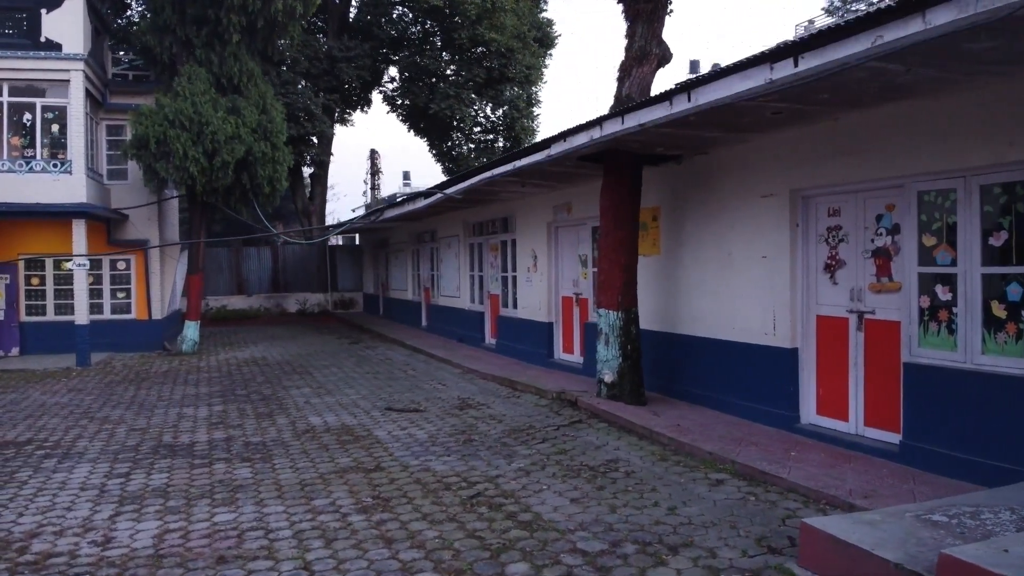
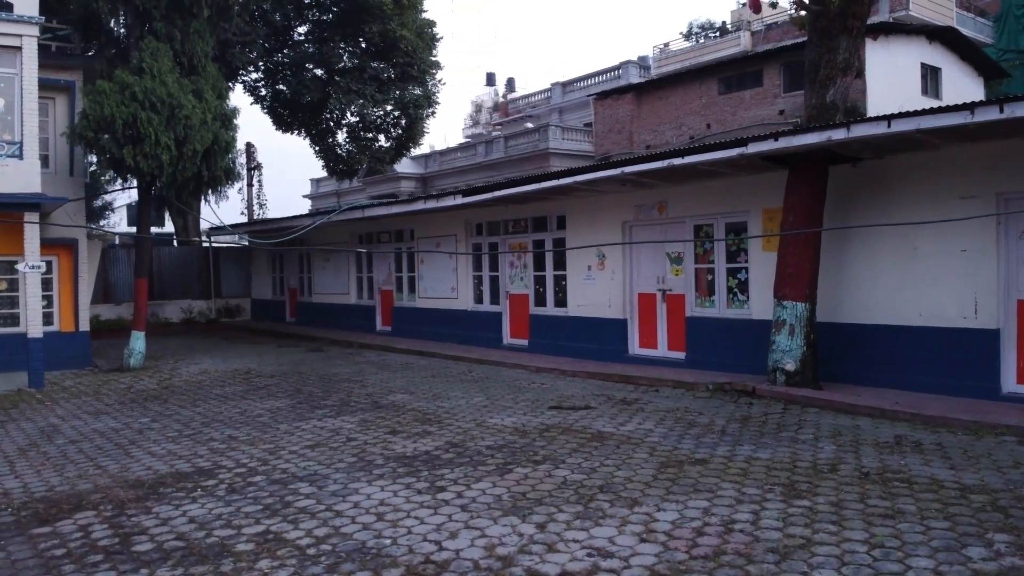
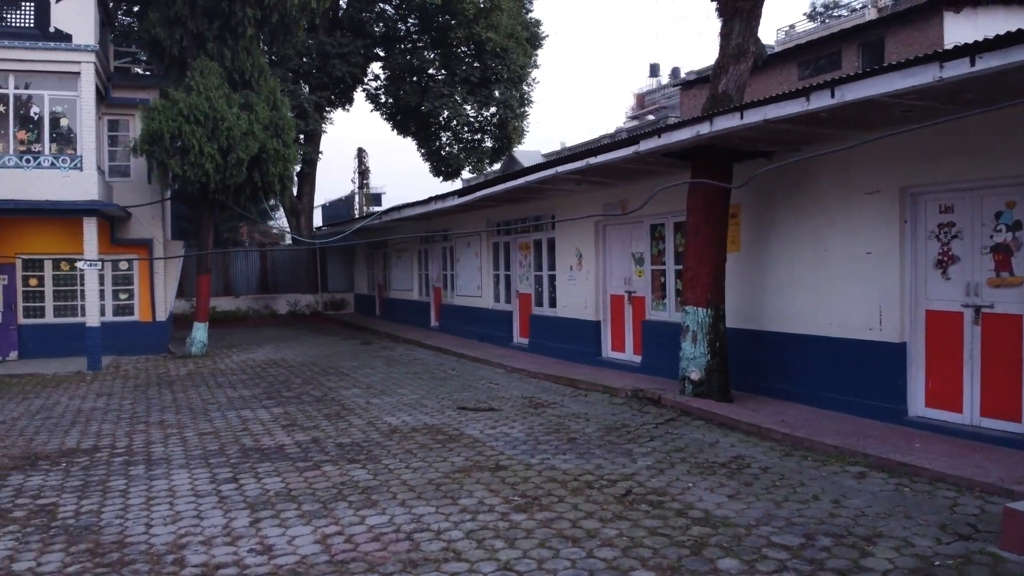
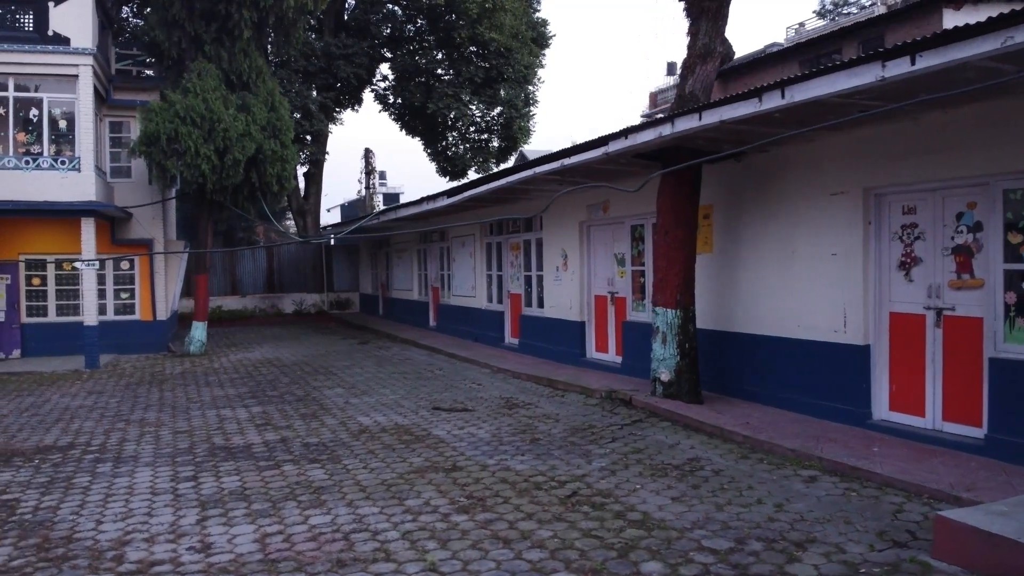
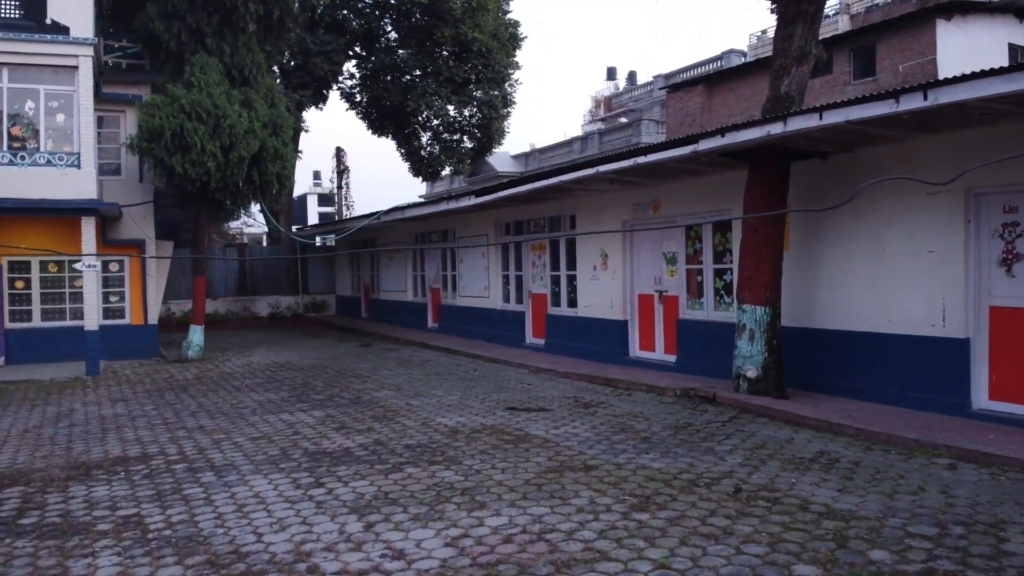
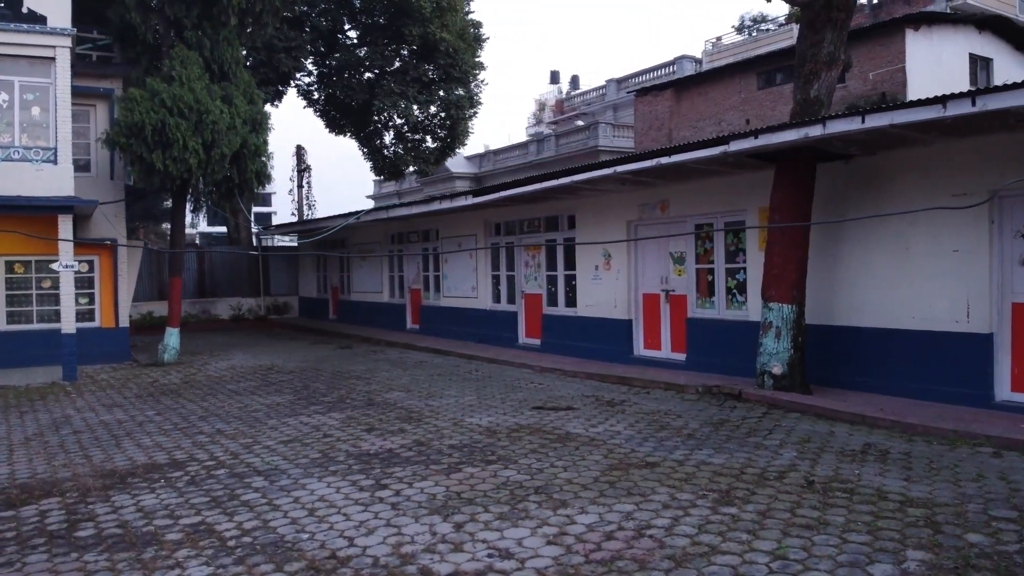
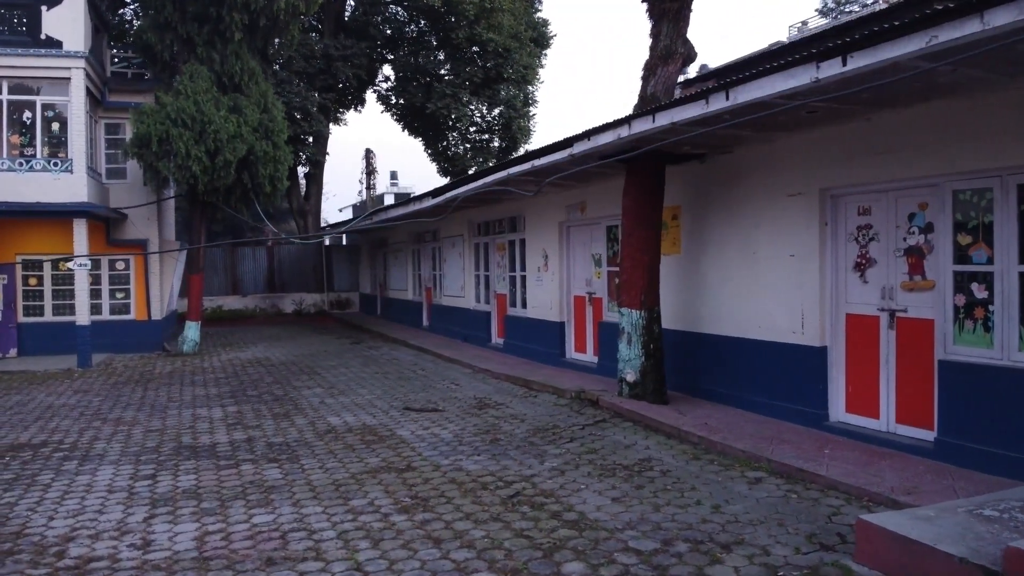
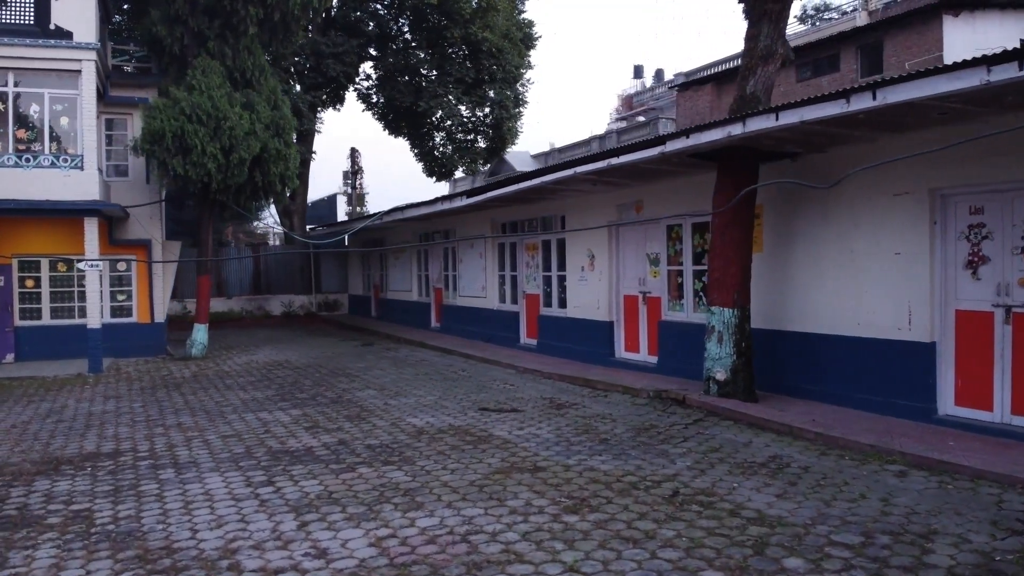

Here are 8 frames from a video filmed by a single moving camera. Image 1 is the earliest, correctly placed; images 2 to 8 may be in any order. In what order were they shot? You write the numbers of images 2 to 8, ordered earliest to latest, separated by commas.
7, 4, 3, 8, 5, 6, 2
